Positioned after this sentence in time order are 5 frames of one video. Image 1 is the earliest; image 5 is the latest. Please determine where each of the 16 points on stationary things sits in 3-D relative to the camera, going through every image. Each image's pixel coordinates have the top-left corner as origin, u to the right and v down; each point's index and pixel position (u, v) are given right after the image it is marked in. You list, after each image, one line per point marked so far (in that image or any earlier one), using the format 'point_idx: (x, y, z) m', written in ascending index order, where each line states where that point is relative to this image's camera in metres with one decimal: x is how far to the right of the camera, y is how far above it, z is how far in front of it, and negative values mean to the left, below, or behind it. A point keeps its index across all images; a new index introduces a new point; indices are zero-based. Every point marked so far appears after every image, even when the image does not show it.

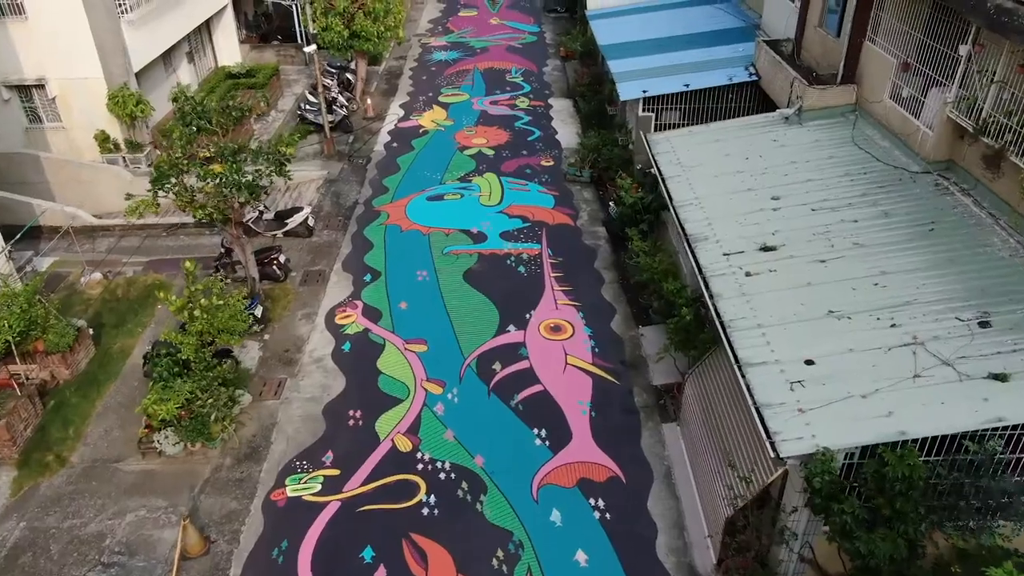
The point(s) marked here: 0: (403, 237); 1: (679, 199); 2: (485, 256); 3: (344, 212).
0: (-2.2, +1.0, +15.0) m
1: (+2.5, +1.4, +11.1) m
2: (-0.5, +0.6, +14.3) m
3: (-3.7, +1.7, +16.0) m
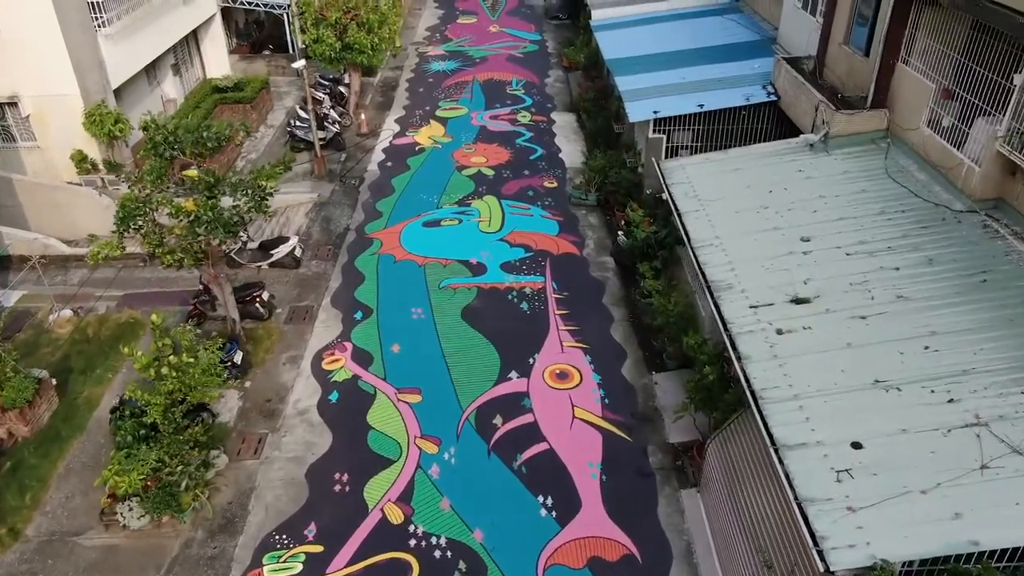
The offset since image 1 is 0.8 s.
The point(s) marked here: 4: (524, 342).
0: (-2.2, +0.4, +14.0) m
1: (+2.6, +0.7, +10.1) m
2: (-0.5, 0.0, +13.3) m
3: (-3.6, +1.0, +15.0) m
4: (+0.2, -0.9, +12.0) m
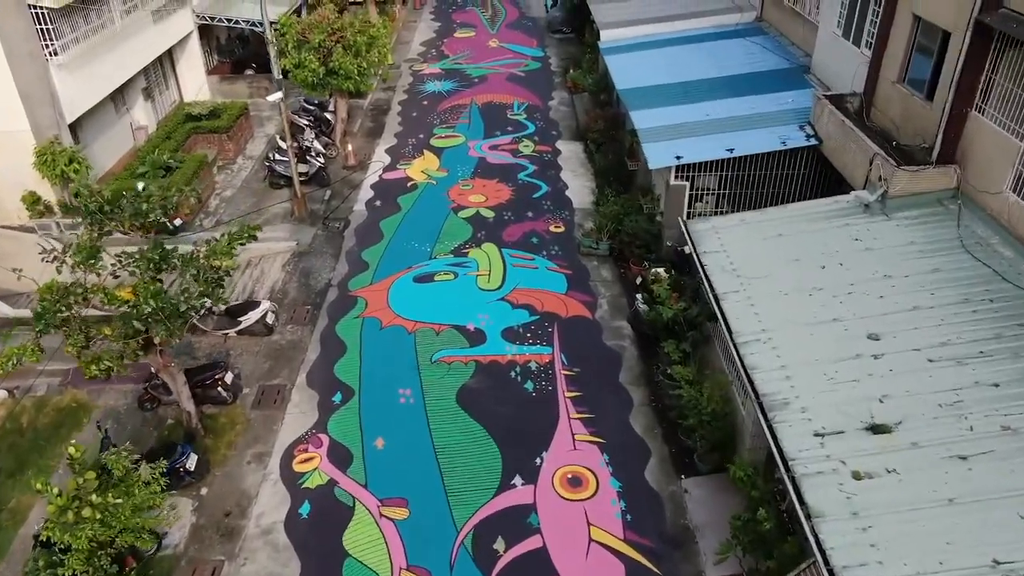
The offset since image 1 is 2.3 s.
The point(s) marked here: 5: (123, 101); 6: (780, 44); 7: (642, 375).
0: (-2.2, -0.8, +12.2) m
1: (+2.6, -0.5, +8.4) m
2: (-0.5, -1.2, +11.6) m
3: (-3.6, -0.2, +13.3) m
4: (+0.2, -2.1, +10.3) m
5: (-9.8, +4.7, +18.5) m
6: (+5.9, +5.4, +16.2) m
7: (+2.0, -1.3, +11.3) m
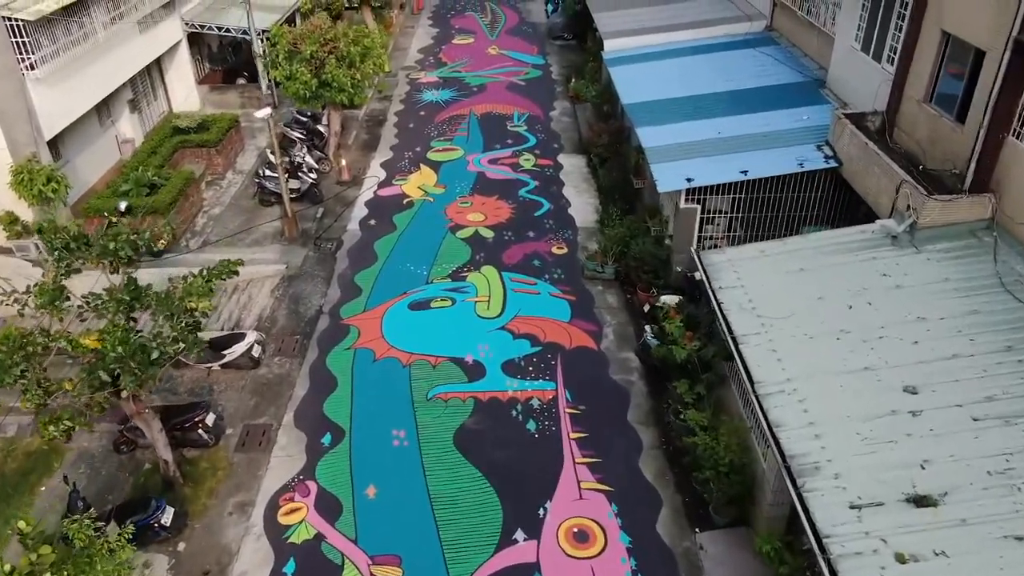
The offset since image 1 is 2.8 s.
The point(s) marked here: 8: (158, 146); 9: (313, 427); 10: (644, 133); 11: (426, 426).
0: (-2.1, -1.3, +11.5) m
1: (+2.6, -1.0, +7.7) m
2: (-0.4, -1.7, +10.9) m
3: (-3.6, -0.7, +12.6) m
4: (+0.3, -2.5, +9.6) m
5: (-9.8, +4.2, +17.8) m
6: (+5.9, +4.9, +15.5) m
7: (+2.0, -1.8, +10.6) m
8: (-8.4, +3.4, +17.3) m
9: (-2.9, -2.0, +10.6) m
10: (+2.4, +2.8, +13.2) m
11: (-1.2, -2.0, +10.5) m
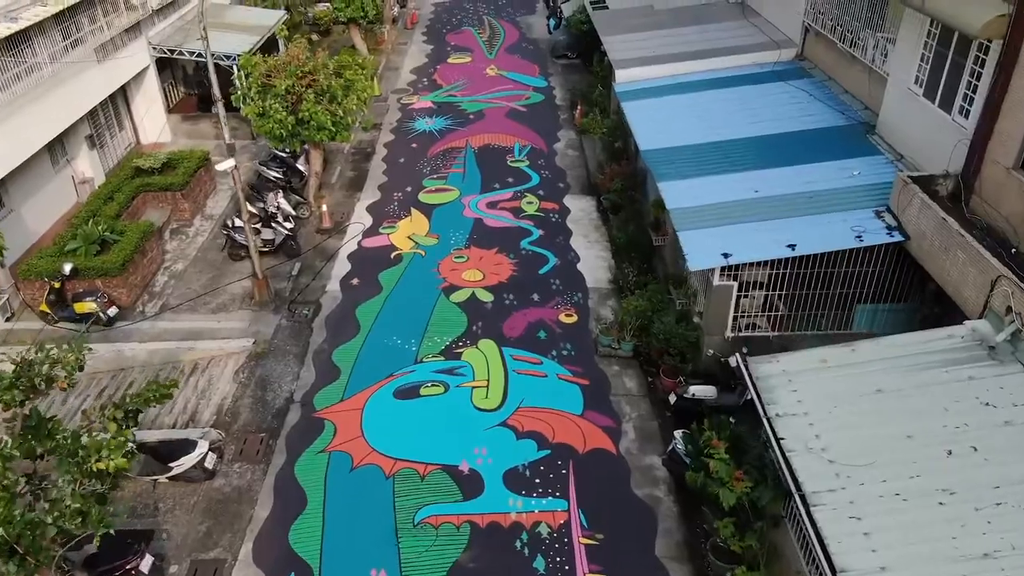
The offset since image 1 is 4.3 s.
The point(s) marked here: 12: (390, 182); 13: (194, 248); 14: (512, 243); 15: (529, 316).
0: (-2.1, -2.6, +9.7) m
1: (+2.7, -2.2, +5.9) m
2: (-0.4, -3.0, +9.0) m
3: (-3.5, -2.0, +10.7) m
4: (+0.3, -3.8, +7.8) m
5: (-9.8, +2.9, +15.9) m
6: (+6.0, +3.7, +13.7) m
7: (+2.1, -3.1, +8.8) m
8: (-8.3, +2.1, +15.4) m
9: (-2.8, -3.3, +8.7) m
10: (+2.4, +1.5, +11.4) m
11: (-1.2, -3.3, +8.6) m
12: (-2.9, +2.5, +17.2) m
13: (-6.5, +0.8, +14.9) m
14: (0.0, +0.9, +14.7) m
15: (+0.3, -0.5, +12.7) m
